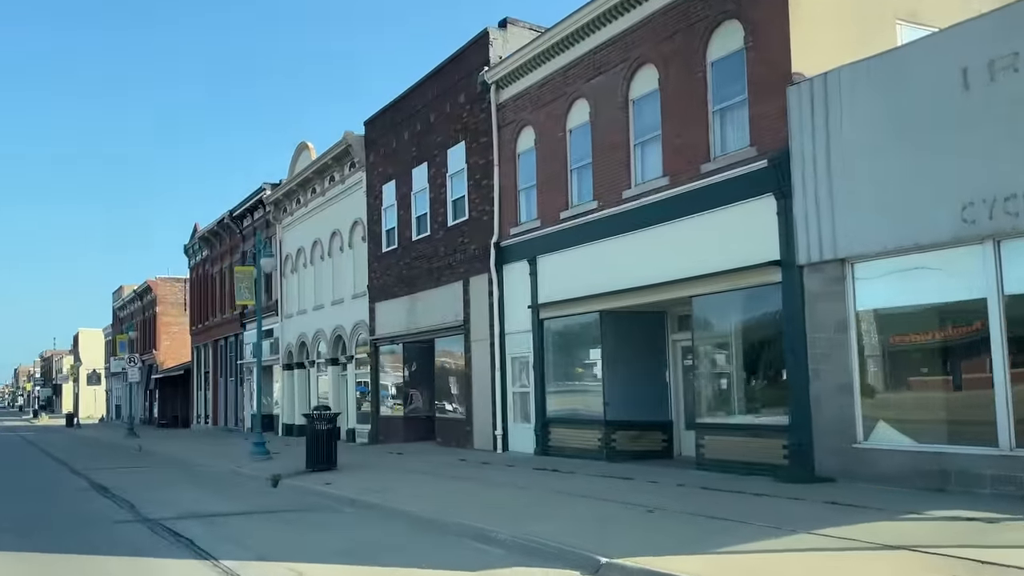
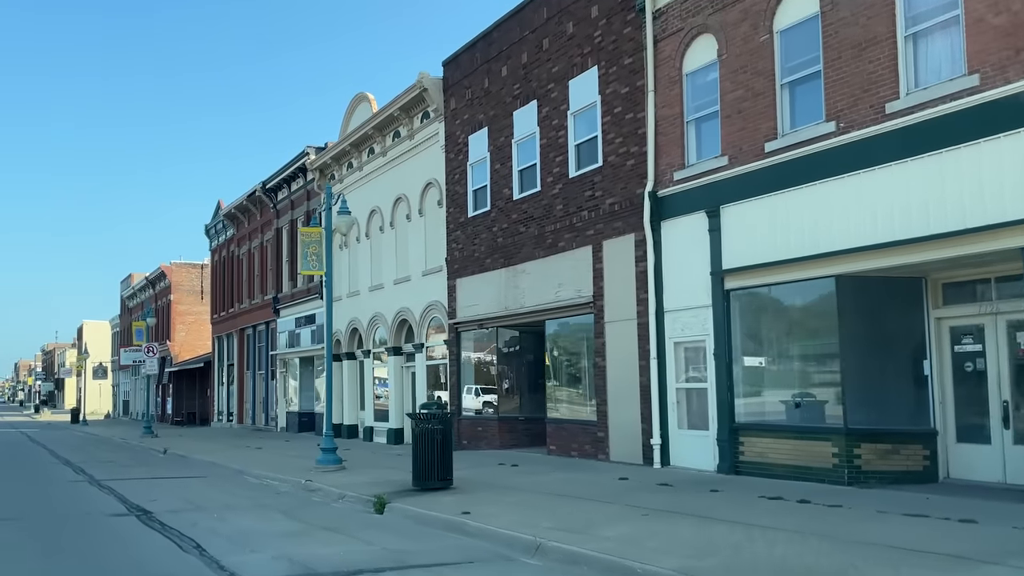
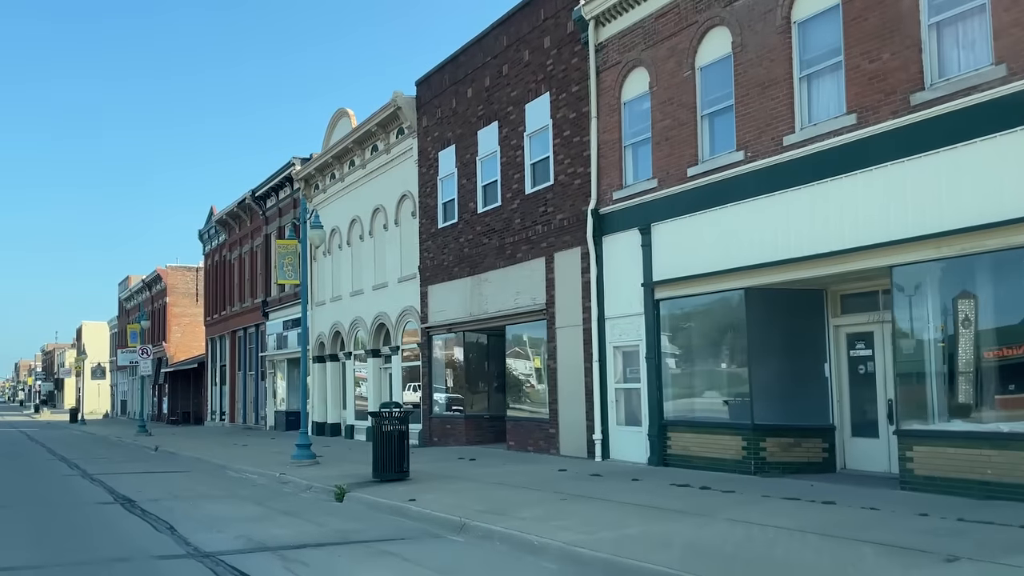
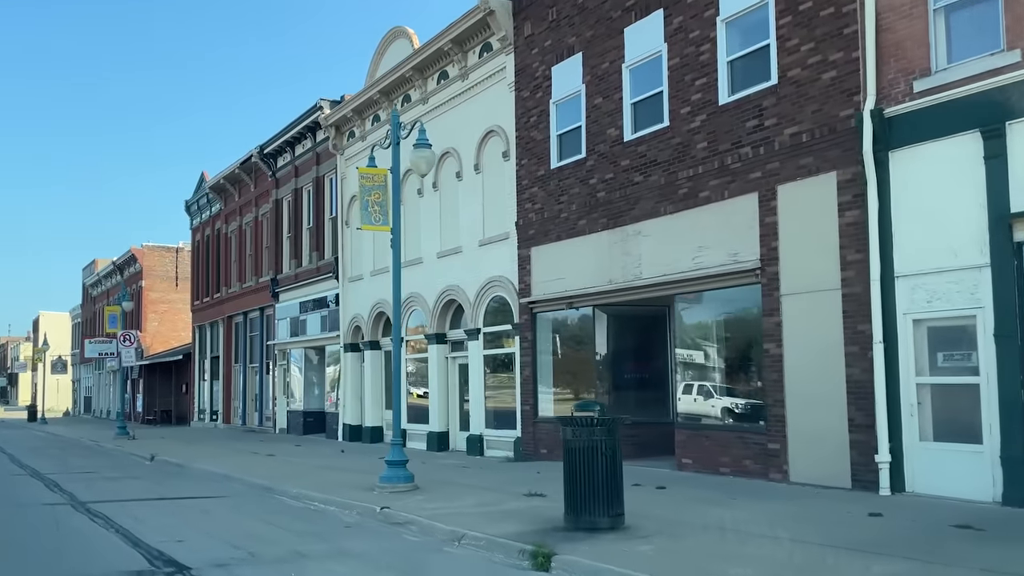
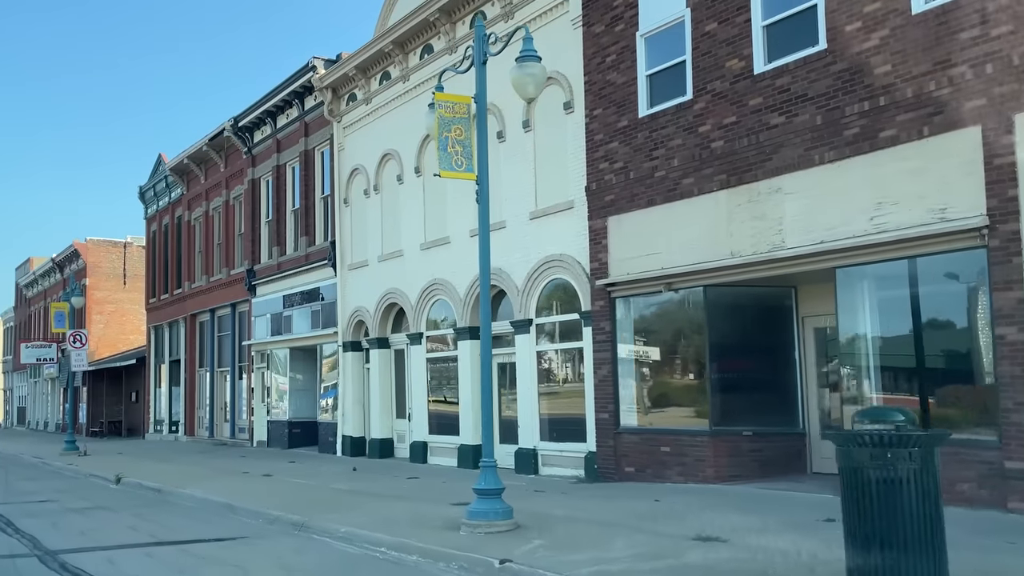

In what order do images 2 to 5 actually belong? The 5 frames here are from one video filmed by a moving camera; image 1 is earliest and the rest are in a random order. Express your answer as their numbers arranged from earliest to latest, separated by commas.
3, 2, 4, 5
